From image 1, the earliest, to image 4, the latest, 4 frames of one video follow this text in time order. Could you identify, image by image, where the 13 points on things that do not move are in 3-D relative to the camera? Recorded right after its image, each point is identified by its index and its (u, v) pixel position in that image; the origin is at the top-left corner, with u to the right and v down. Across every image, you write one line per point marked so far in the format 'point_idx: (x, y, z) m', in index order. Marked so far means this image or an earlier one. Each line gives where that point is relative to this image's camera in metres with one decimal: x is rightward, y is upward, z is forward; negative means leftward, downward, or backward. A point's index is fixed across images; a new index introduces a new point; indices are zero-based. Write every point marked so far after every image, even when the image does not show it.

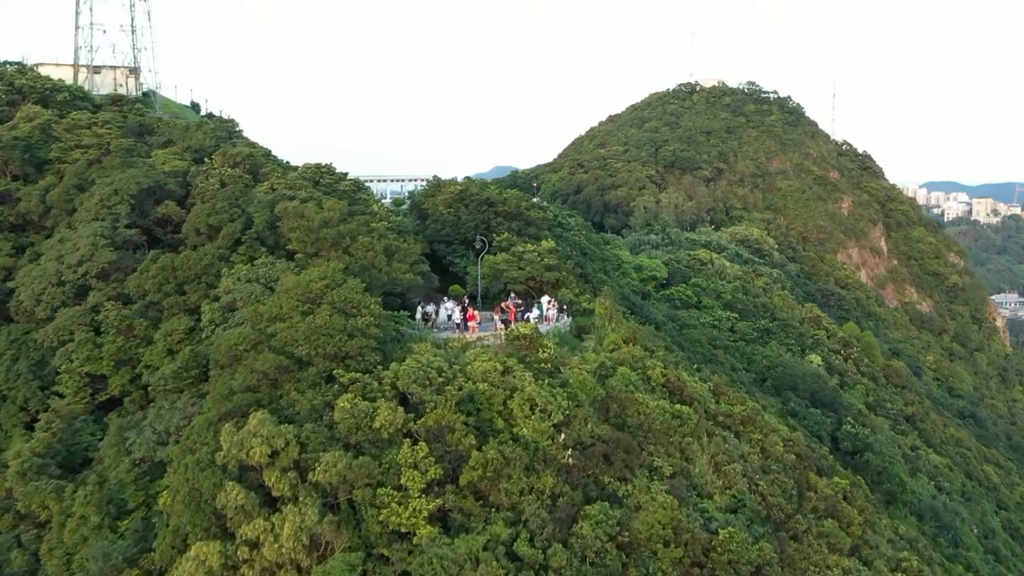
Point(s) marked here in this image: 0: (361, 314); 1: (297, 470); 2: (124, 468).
0: (-3.8, -0.7, +17.0) m
1: (-4.8, -4.0, +14.8) m
2: (-9.9, -4.6, +17.1) m
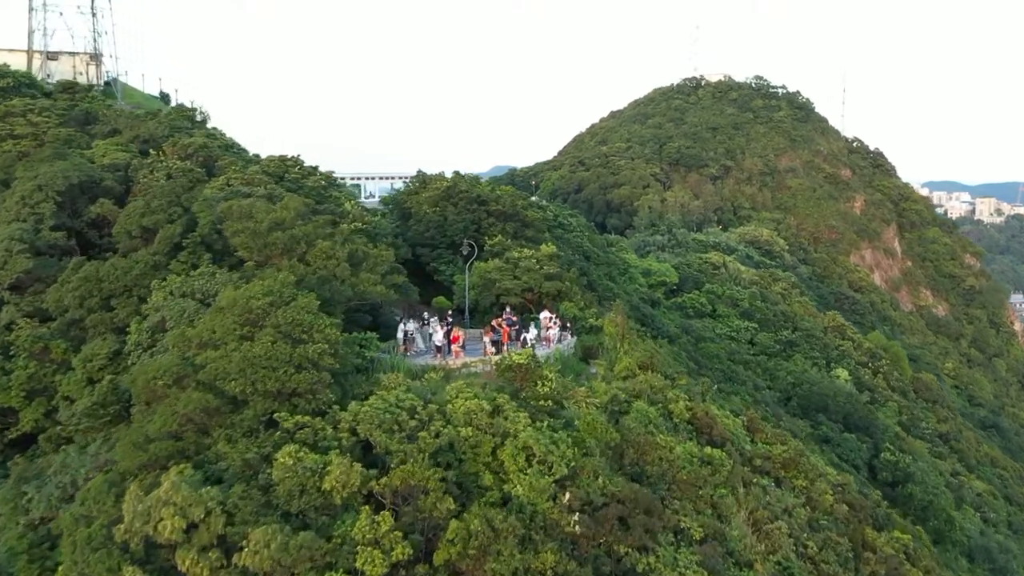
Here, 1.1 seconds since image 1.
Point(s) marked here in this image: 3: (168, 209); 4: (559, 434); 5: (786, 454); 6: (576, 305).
0: (-4.0, -1.0, +13.5) m
1: (-4.9, -4.4, +11.3) m
2: (-10.1, -5.0, +13.6) m
3: (-9.4, +2.2, +18.3) m
4: (+1.0, -3.0, +13.8) m
5: (+6.9, -4.2, +16.8) m
6: (+1.9, -0.5, +19.7) m
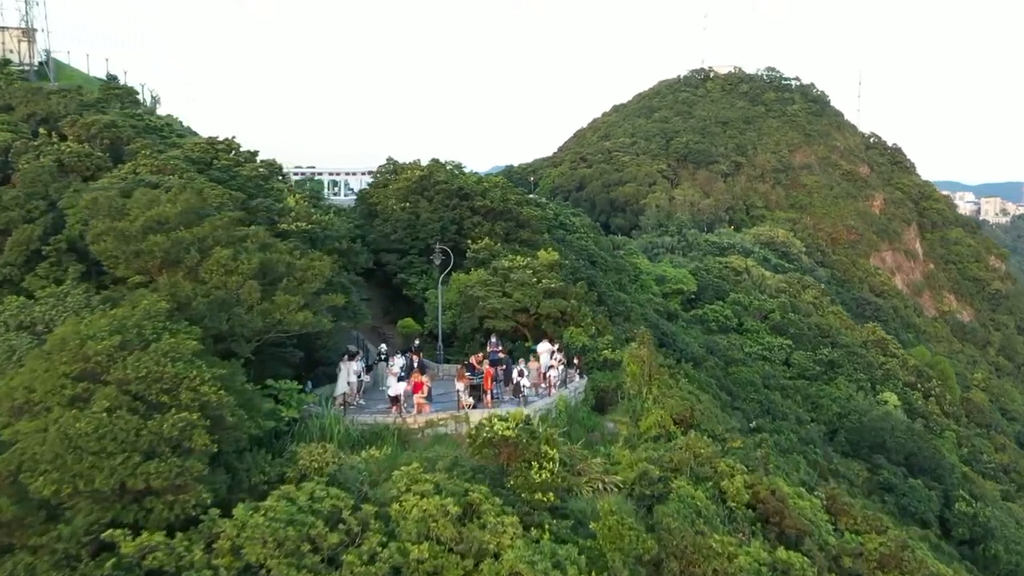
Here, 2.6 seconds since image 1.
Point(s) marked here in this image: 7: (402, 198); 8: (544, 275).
0: (-4.3, -1.5, +8.6) m
1: (-5.2, -4.9, +6.5) m
2: (-10.4, -5.5, +8.8) m
3: (-9.7, +1.7, +13.4) m
4: (+0.7, -3.4, +8.9) m
5: (+6.6, -4.6, +12.0) m
6: (+1.6, -0.9, +14.8) m
7: (-3.1, +2.5, +18.7) m
8: (+0.8, +0.3, +15.9) m
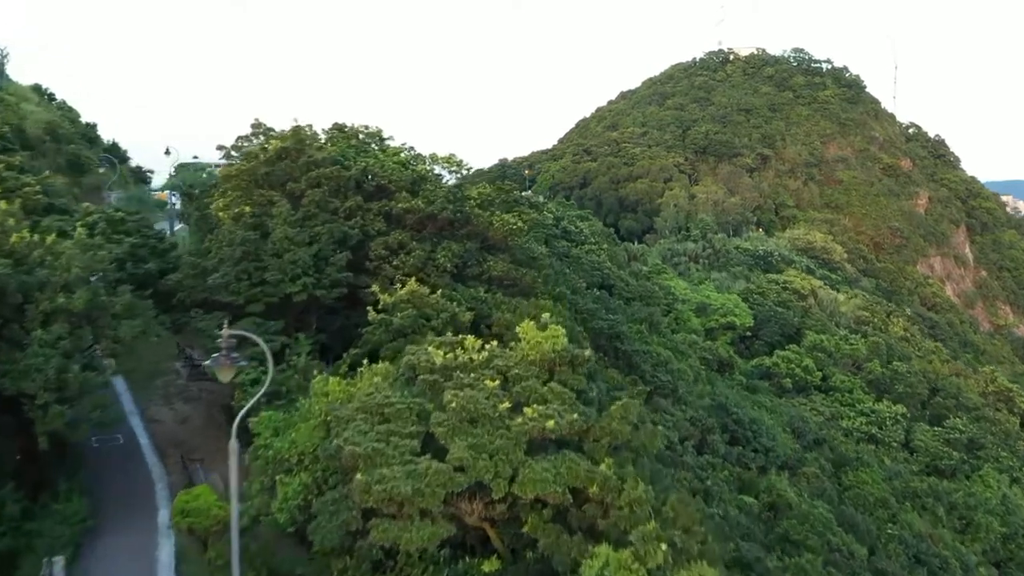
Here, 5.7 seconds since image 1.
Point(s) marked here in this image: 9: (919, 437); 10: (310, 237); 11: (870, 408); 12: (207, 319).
0: (-4.8, -2.8, -0.7) m
1: (-5.8, -6.1, -2.9) m
2: (-10.9, -6.7, -0.6) m
3: (-10.3, +0.5, +4.0) m
4: (+0.1, -4.7, -0.4) m
5: (+6.1, -5.9, +2.6) m
6: (+1.0, -2.2, +5.5) m
7: (-3.7, +1.3, +9.3) m
8: (+0.2, -0.9, +6.5) m
9: (+11.3, -4.0, +18.6) m
10: (-2.5, +0.6, +8.8) m
11: (+10.2, -3.5, +19.1) m
12: (-3.8, -0.4, +8.4) m
